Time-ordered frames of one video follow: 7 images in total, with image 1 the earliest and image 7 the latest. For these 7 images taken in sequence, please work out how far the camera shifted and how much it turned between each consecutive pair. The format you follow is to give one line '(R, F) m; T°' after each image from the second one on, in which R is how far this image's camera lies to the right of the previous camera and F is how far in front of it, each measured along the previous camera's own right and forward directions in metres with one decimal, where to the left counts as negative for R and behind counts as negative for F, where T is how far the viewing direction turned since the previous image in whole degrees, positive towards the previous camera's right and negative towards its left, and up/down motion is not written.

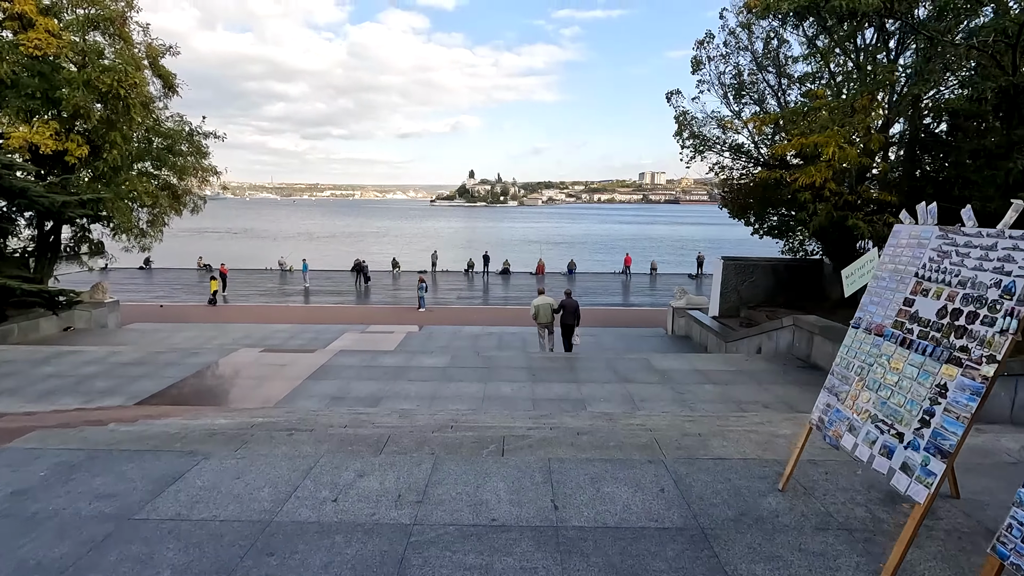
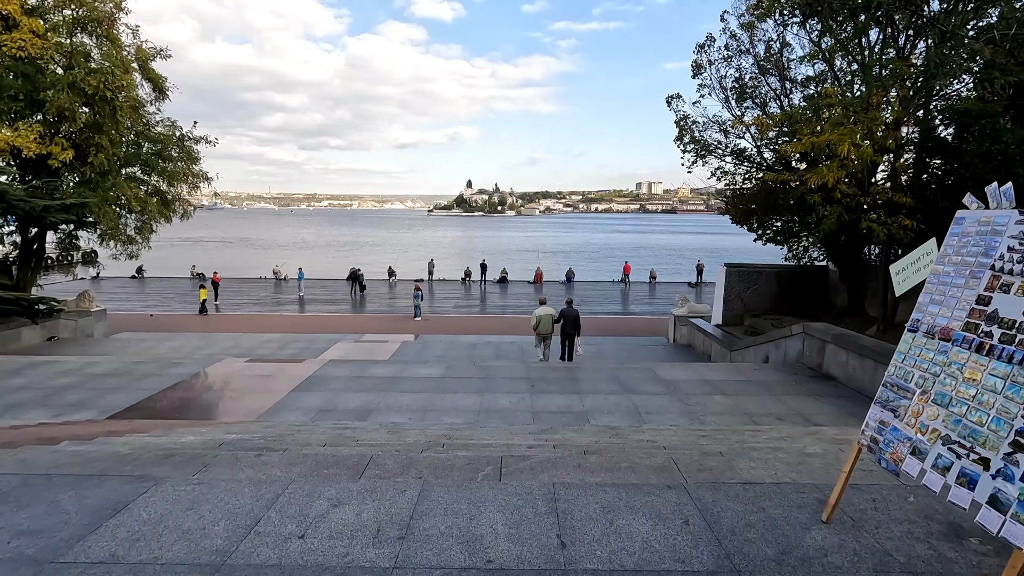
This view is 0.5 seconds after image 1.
(0.0, +0.3) m; 0°
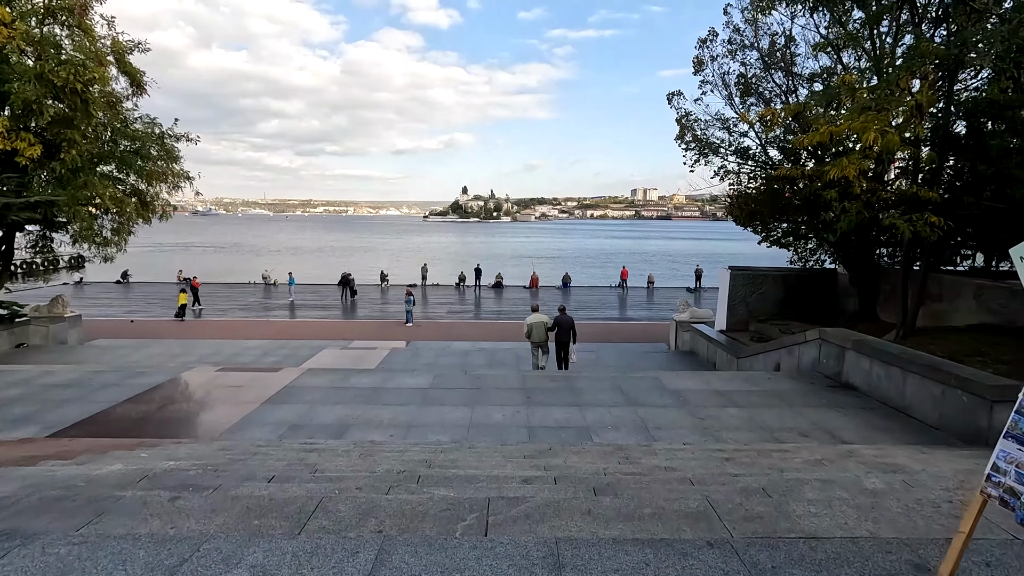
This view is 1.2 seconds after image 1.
(0.0, +0.6) m; 0°
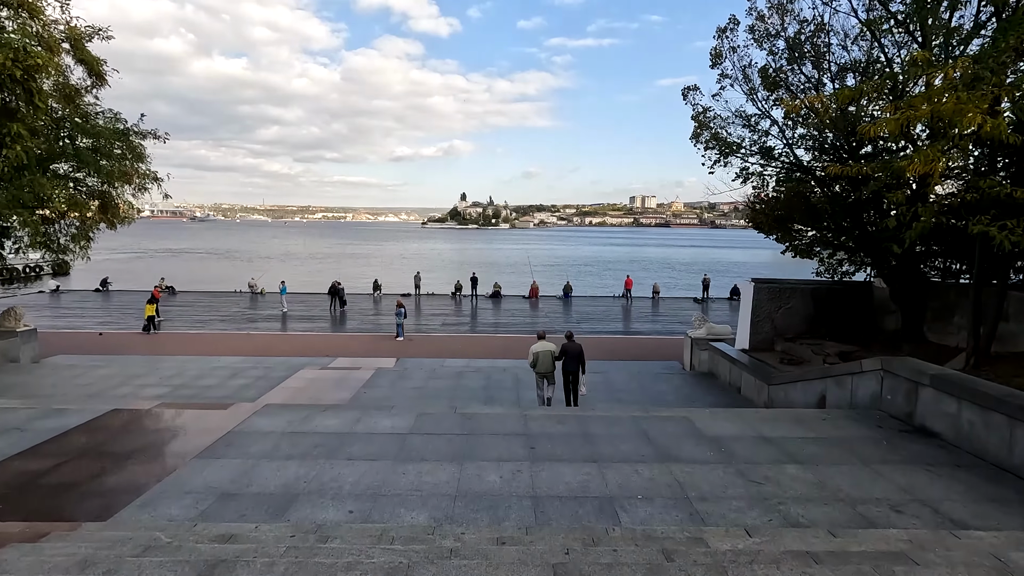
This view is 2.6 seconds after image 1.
(0.0, +1.2) m; 0°
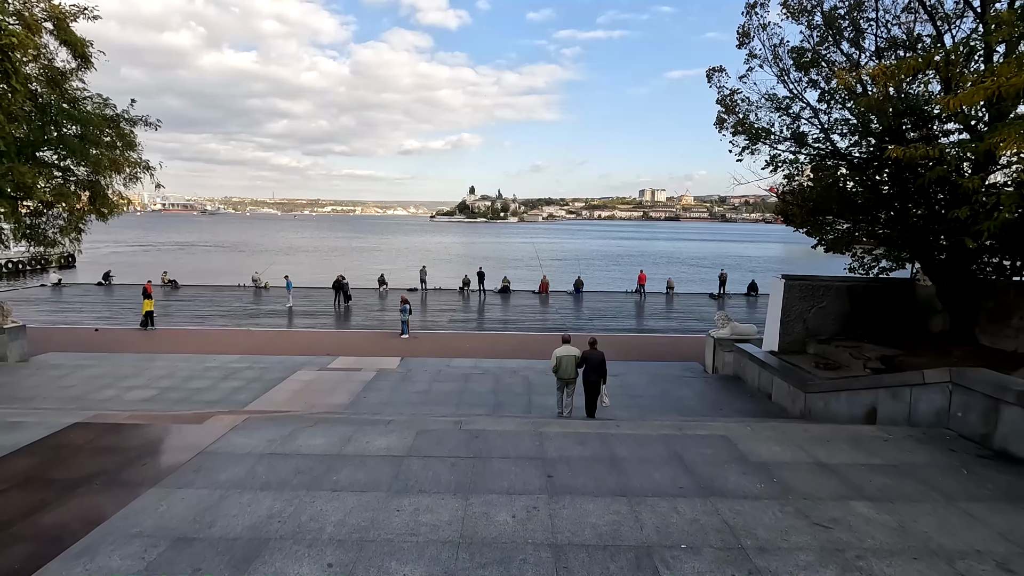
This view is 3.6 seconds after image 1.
(0.0, +0.7) m; -1°
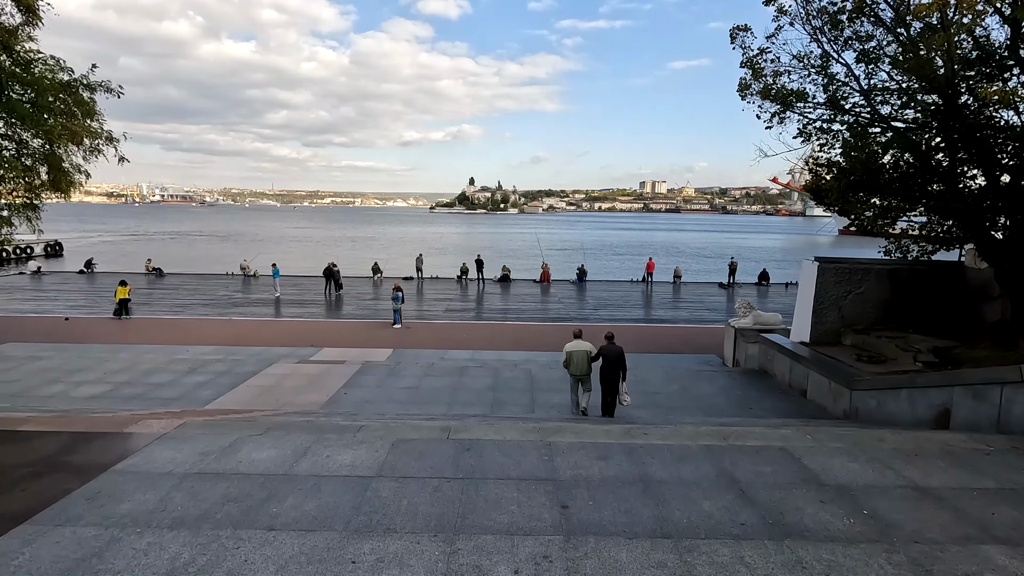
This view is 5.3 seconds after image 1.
(0.0, +1.1) m; 0°
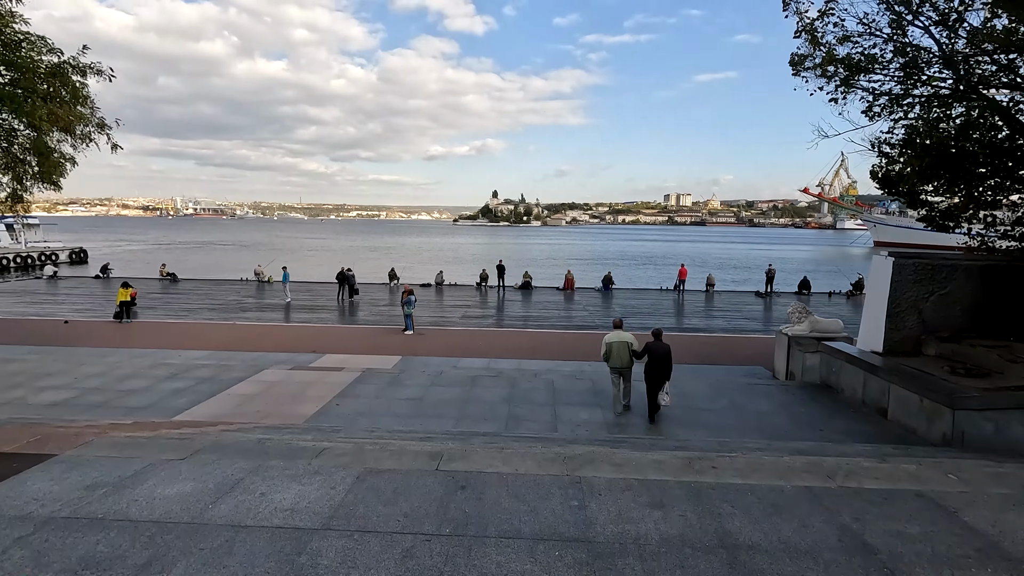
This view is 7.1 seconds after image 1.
(0.0, +1.1) m; -2°
